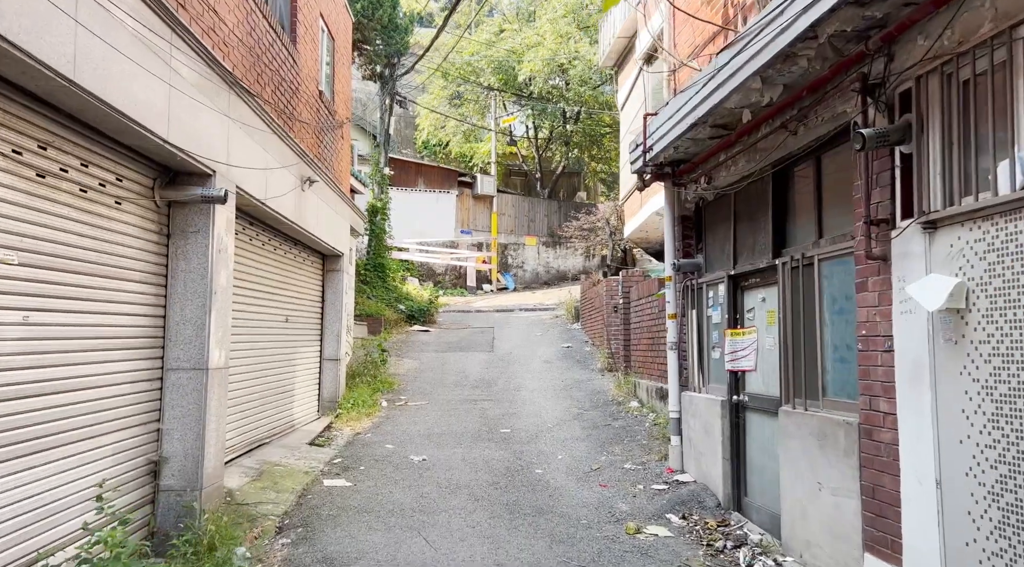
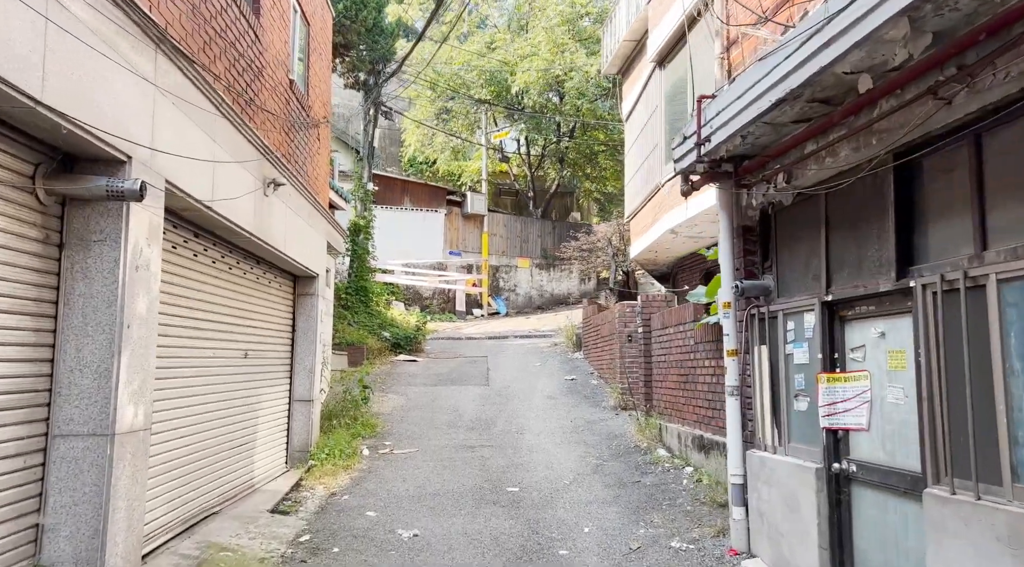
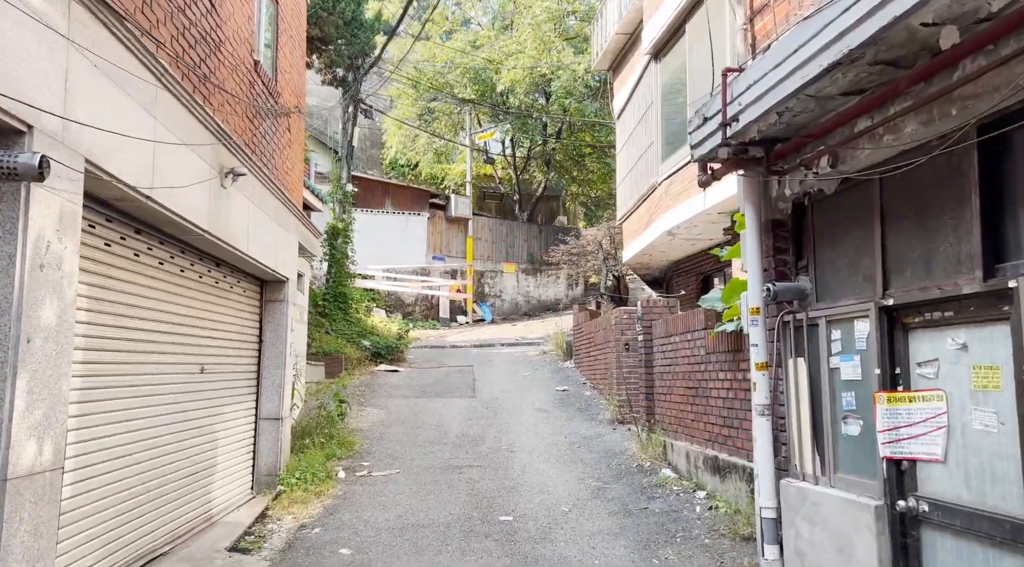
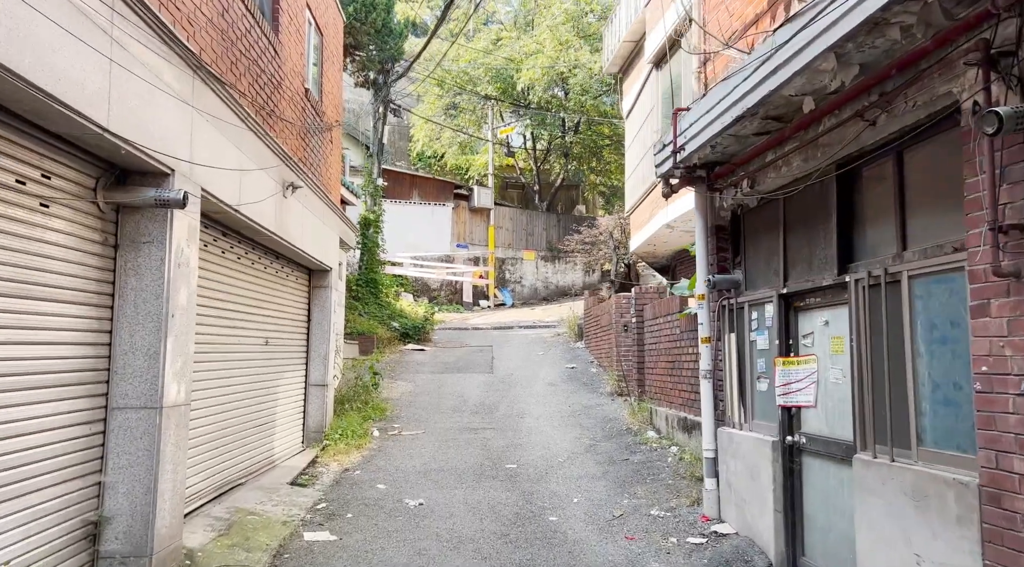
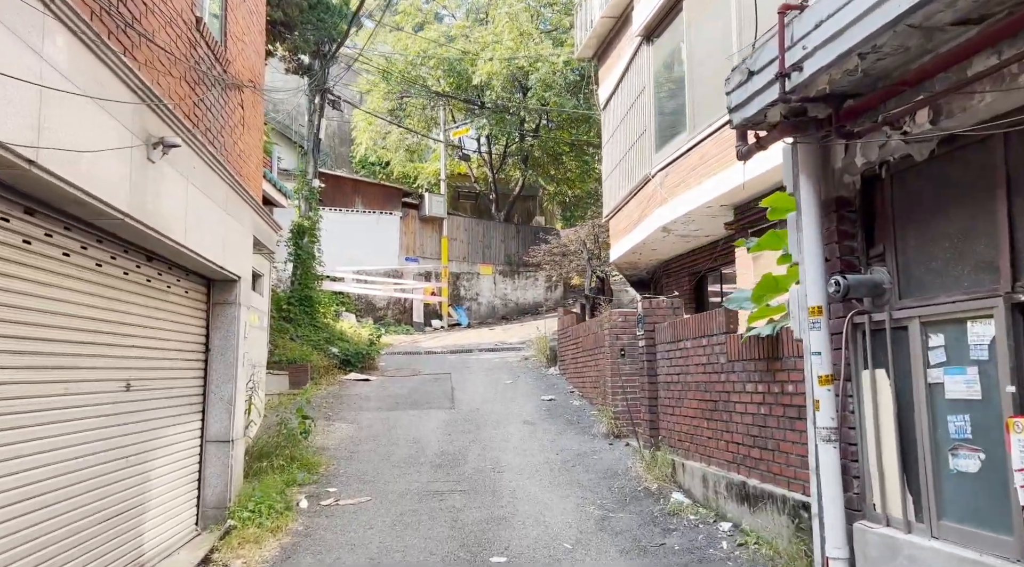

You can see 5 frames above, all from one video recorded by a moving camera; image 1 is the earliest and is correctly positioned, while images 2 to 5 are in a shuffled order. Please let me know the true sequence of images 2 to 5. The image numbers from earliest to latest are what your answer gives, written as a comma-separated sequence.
4, 2, 3, 5
